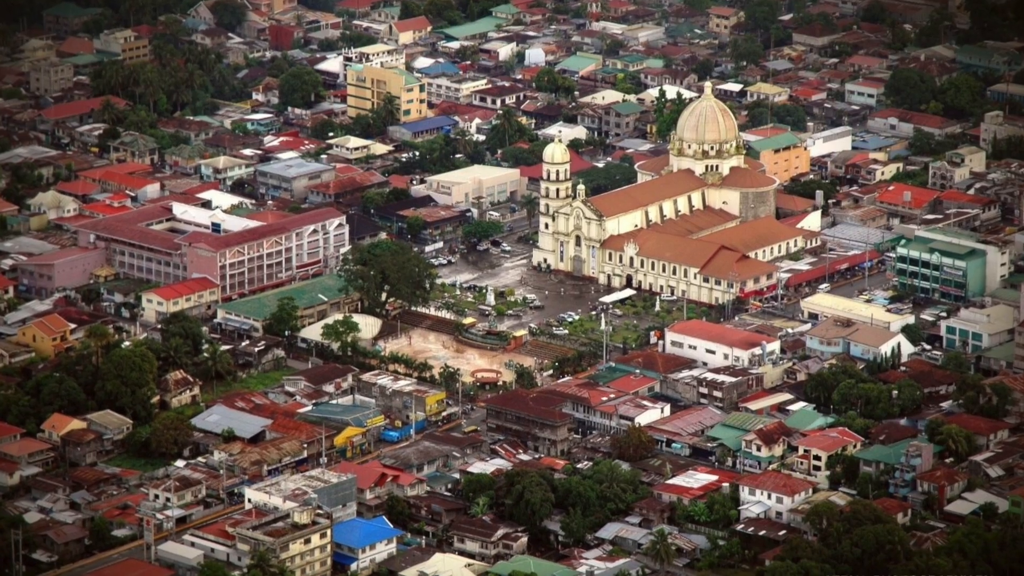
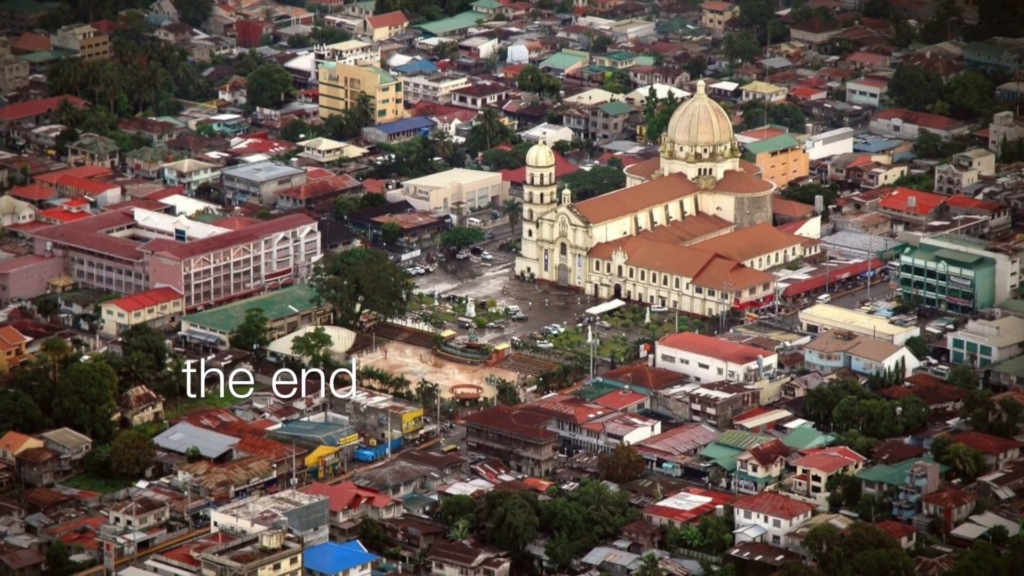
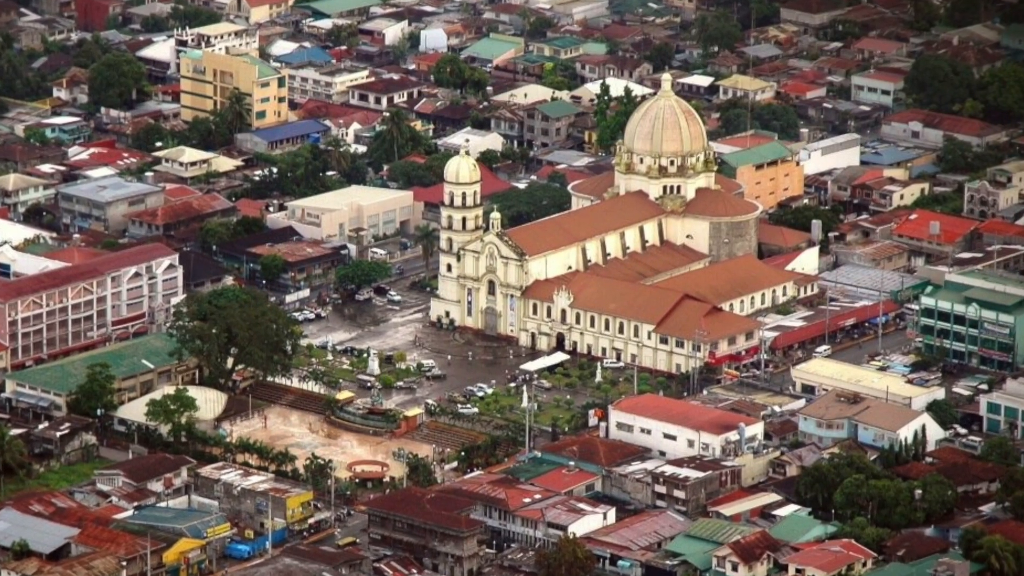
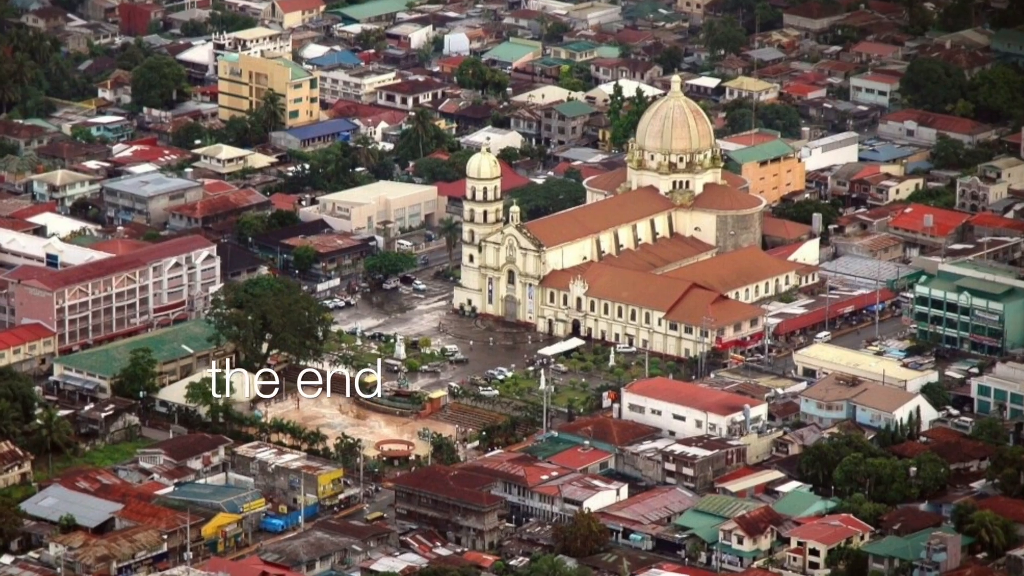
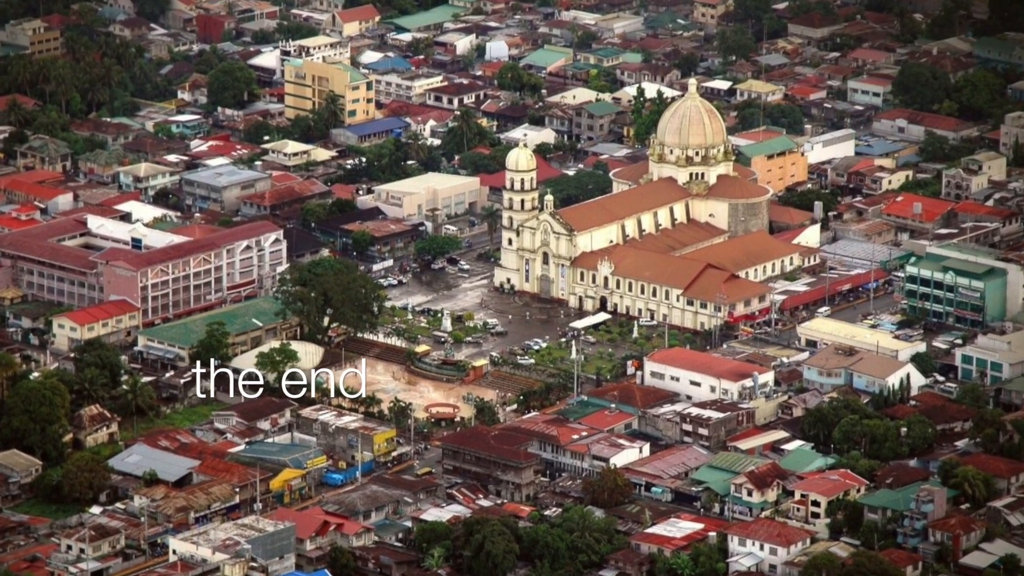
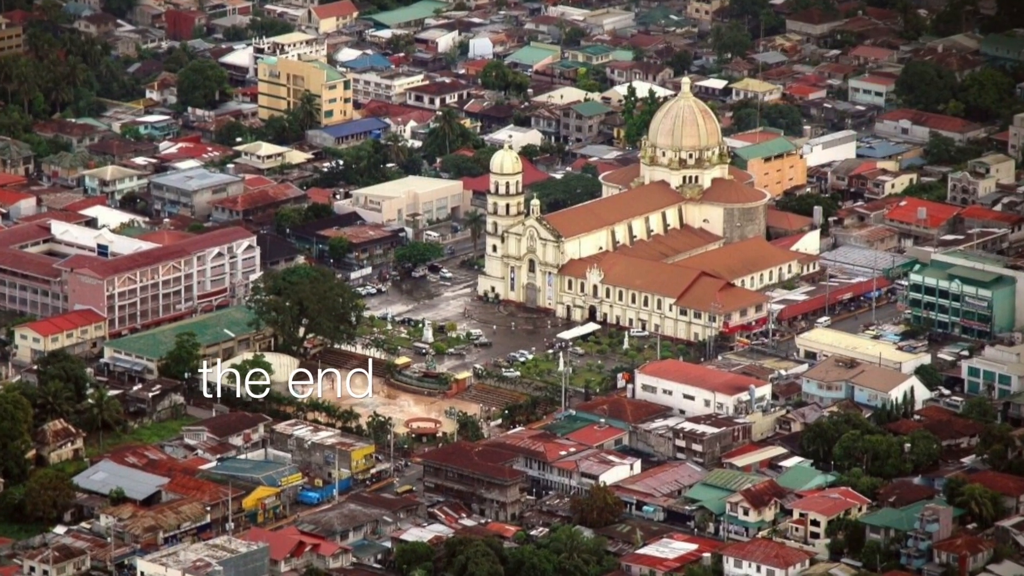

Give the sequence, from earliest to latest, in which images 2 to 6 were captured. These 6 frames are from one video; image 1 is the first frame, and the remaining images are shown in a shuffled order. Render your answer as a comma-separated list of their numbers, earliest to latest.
2, 5, 6, 4, 3
